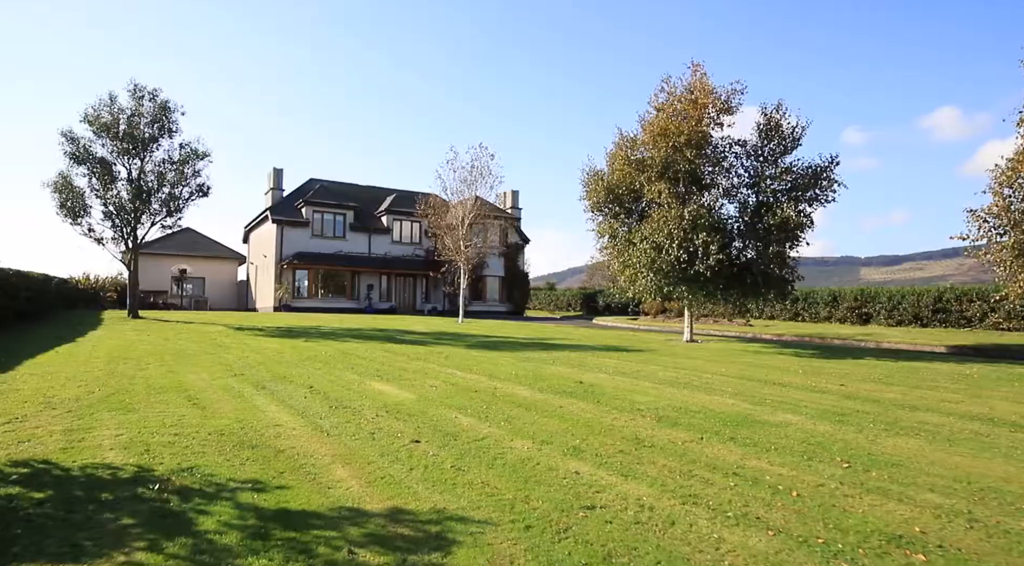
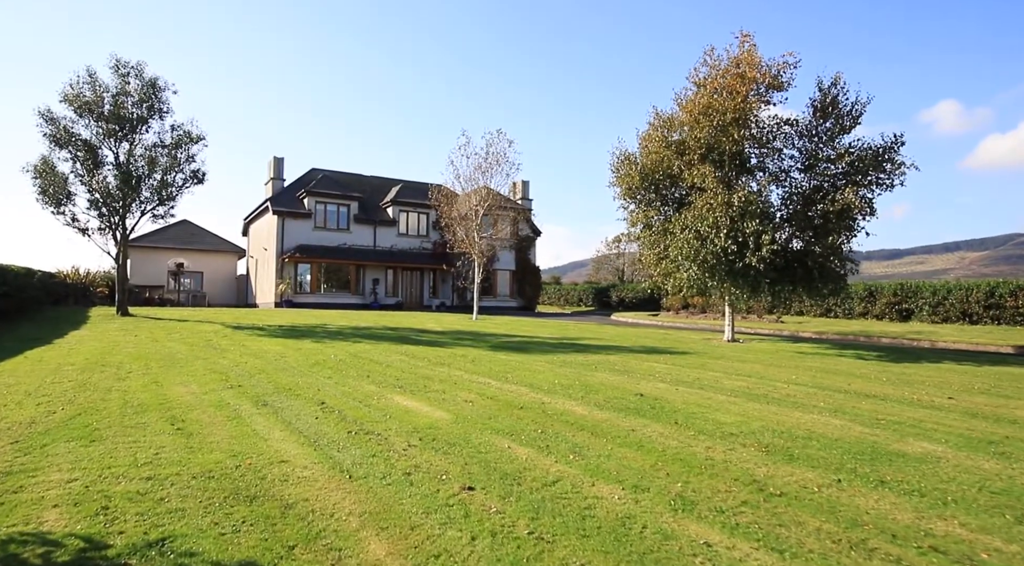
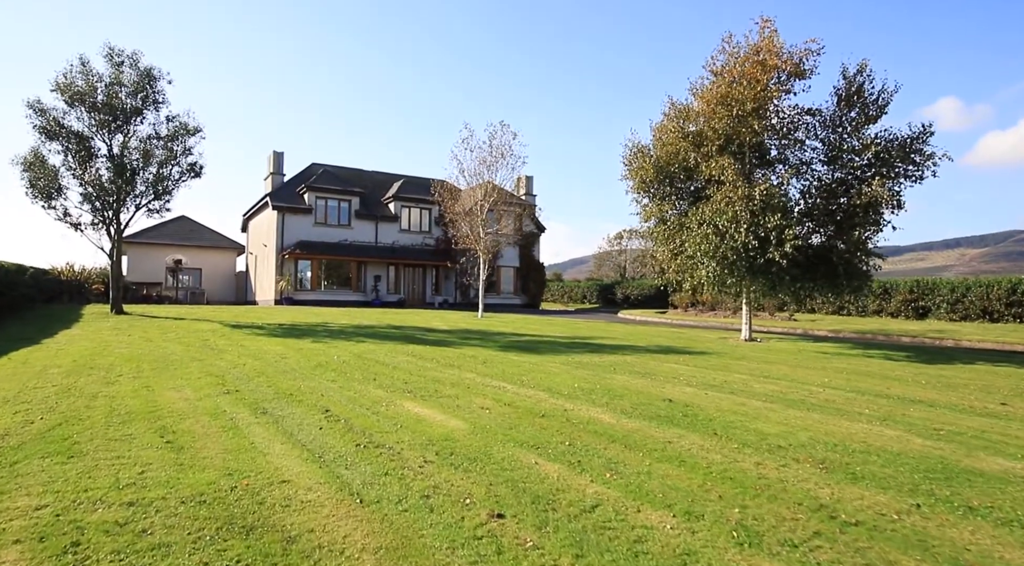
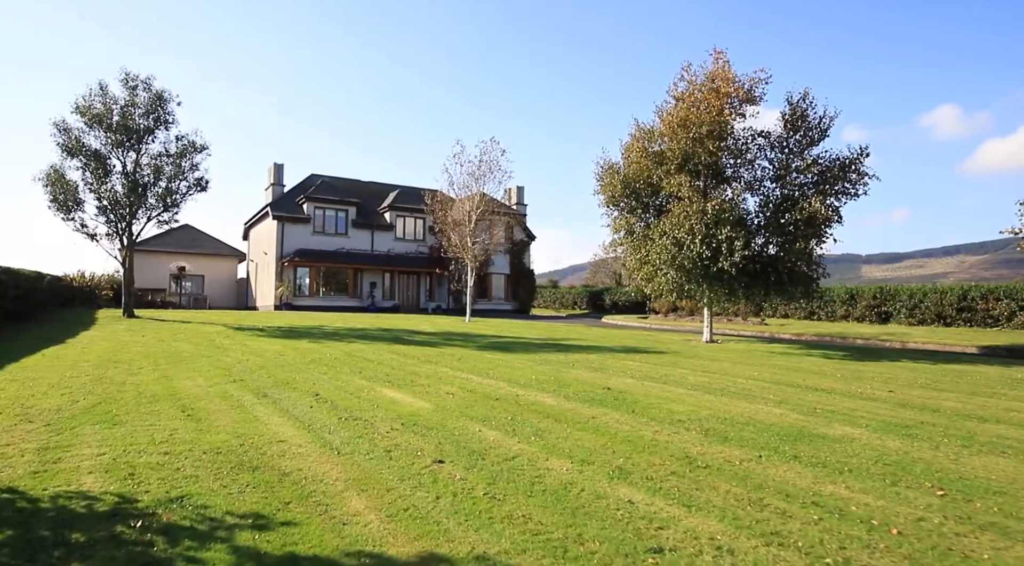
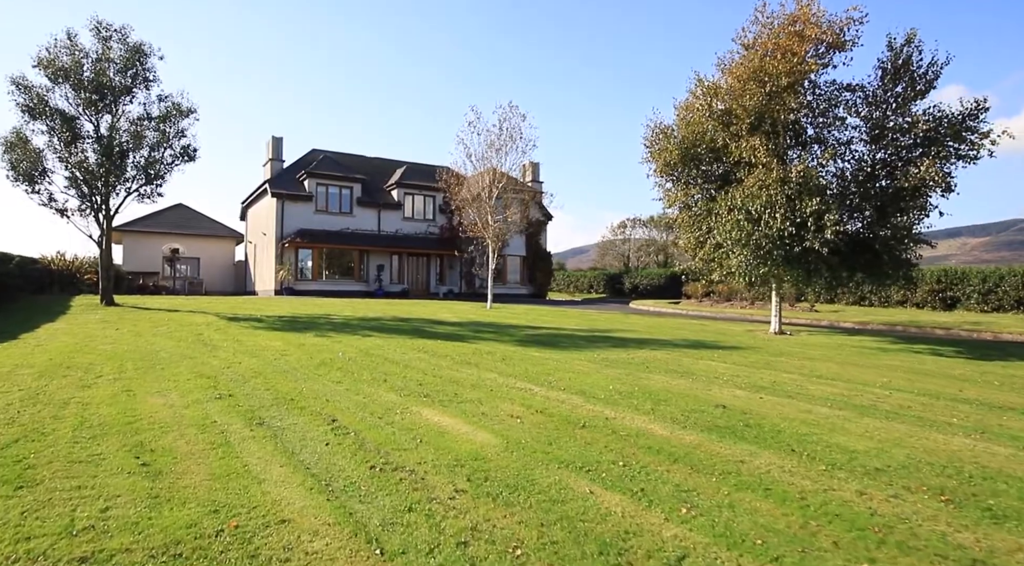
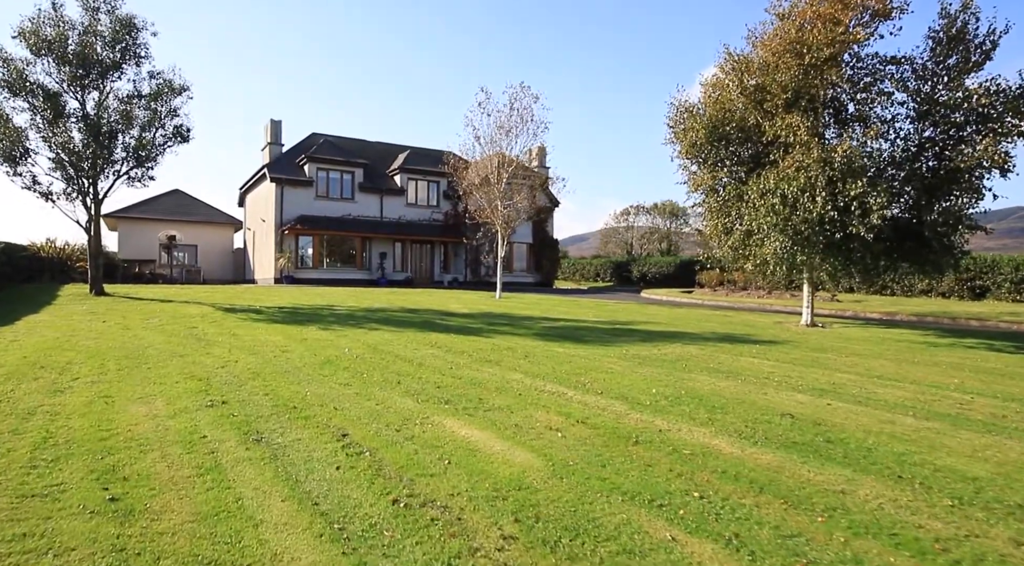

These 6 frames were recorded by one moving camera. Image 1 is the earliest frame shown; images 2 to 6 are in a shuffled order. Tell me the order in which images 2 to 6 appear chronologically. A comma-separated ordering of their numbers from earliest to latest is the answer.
4, 2, 3, 5, 6
